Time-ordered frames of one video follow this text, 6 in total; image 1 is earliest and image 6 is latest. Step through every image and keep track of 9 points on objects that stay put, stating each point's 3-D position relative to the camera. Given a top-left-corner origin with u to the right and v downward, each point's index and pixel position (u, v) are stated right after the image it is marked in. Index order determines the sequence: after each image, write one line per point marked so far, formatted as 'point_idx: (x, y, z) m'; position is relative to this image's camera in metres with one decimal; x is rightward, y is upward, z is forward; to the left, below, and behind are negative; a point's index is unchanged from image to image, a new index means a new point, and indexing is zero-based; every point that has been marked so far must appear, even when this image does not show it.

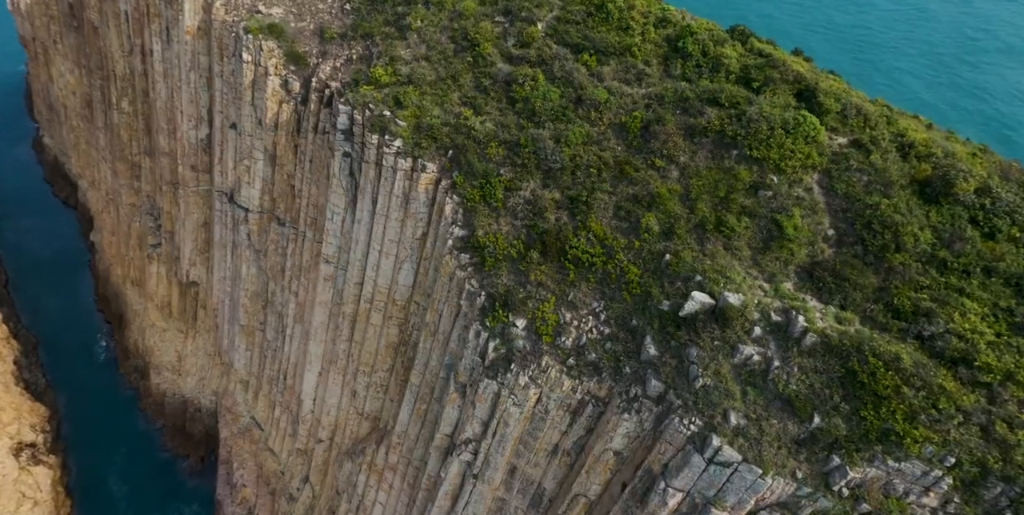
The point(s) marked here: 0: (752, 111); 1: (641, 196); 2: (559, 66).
0: (+6.4, +3.8, +16.6) m
1: (+3.5, +1.8, +17.1) m
2: (+1.5, +6.1, +20.0) m
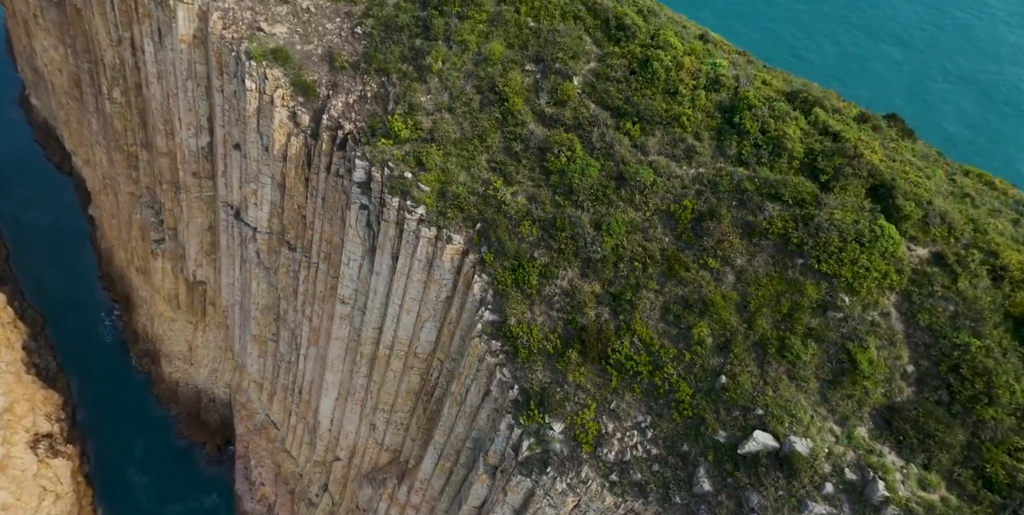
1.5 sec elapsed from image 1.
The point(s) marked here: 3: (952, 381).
0: (+7.4, +0.9, +14.9) m
1: (+4.5, -1.0, +15.7) m
2: (+2.5, +3.6, +18.1) m
3: (+9.2, -2.6, +13.0) m
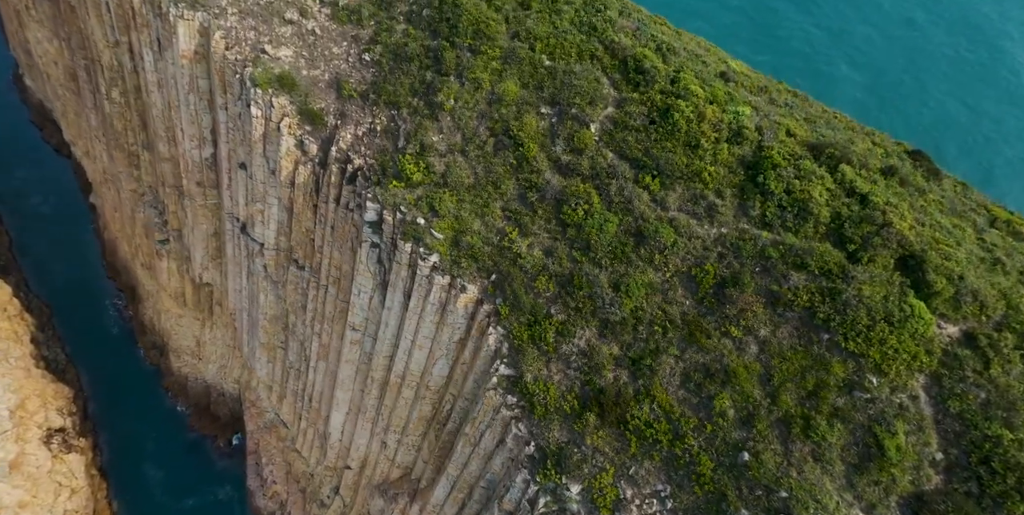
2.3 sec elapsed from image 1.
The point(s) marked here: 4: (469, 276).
0: (+7.8, -0.8, +14.5) m
1: (+5.0, -2.8, +15.4) m
2: (+3.0, +2.0, +17.6) m
3: (+9.7, -4.4, +12.8) m
4: (-1.3, -0.5, +18.7) m
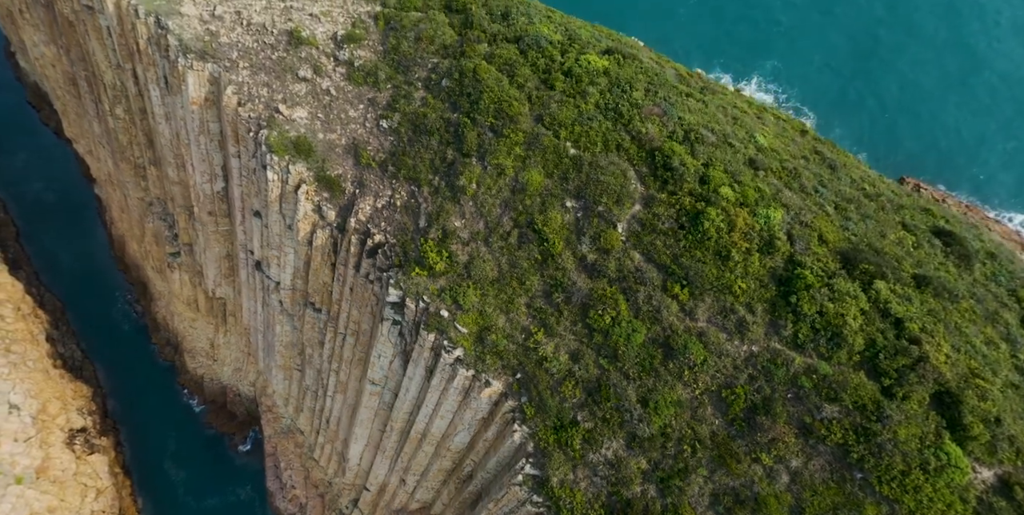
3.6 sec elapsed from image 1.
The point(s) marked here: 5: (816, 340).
0: (+8.6, -4.0, +14.4) m
1: (+5.7, -5.9, +15.4) m
2: (+3.7, -1.1, +17.4) m
3: (+10.4, -7.7, +12.9) m
4: (-0.5, -3.5, +18.7) m
5: (+7.7, -2.1, +15.8) m
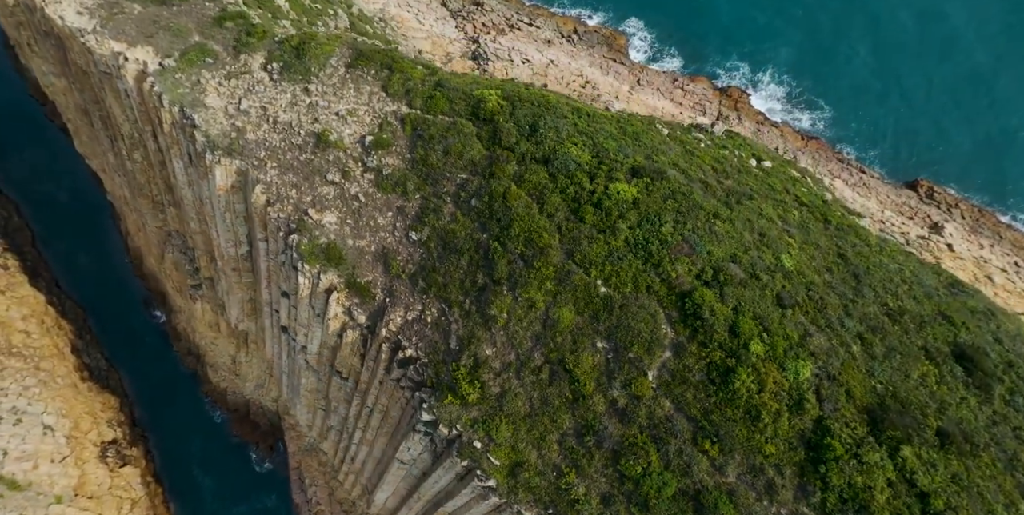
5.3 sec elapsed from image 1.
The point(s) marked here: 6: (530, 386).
0: (+9.6, -8.6, +15.1) m
1: (+6.7, -10.5, +16.2) m
2: (+4.7, -5.5, +17.9) m
3: (+11.4, -12.4, +13.8) m
4: (+0.5, -7.9, +19.4) m
5: (+8.7, -6.6, +16.3) m
6: (+0.6, -4.2, +19.9) m
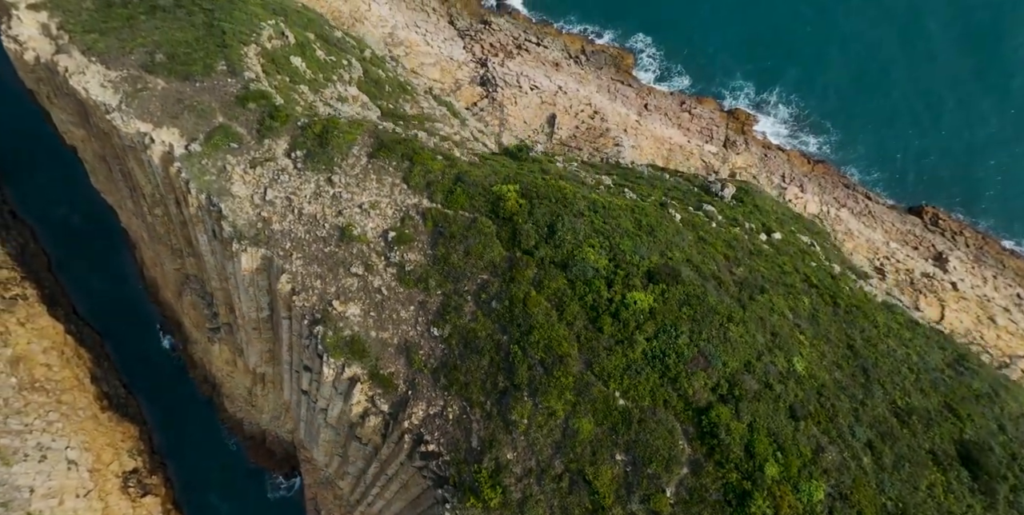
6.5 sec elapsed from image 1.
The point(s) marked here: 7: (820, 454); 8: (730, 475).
0: (+10.3, -12.4, +15.8) m
1: (+7.4, -14.2, +17.0) m
2: (+5.4, -9.3, +18.6) m
3: (+12.1, -16.1, +14.5) m
4: (+1.2, -11.6, +20.2) m
5: (+9.4, -10.3, +17.0) m
6: (+1.3, -7.9, +20.7) m
7: (+9.7, -6.2, +19.5) m
8: (+6.6, -6.5, +19.0) m
